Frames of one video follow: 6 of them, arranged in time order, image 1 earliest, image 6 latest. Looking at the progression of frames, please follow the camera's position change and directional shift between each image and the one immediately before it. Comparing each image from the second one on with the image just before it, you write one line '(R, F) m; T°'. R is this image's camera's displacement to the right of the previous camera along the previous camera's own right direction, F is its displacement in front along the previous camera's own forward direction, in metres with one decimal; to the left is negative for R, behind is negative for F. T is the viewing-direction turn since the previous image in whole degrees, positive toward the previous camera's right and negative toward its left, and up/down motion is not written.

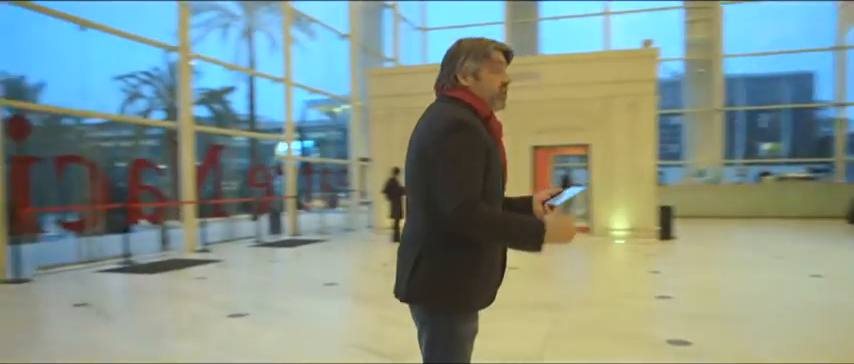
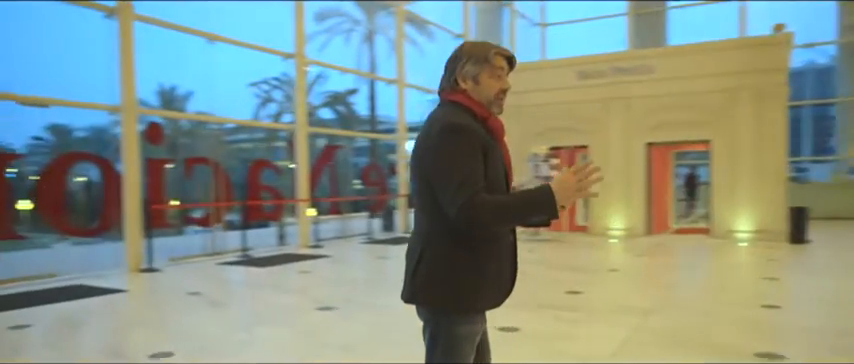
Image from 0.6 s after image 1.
(+0.3, 0.0) m; -11°
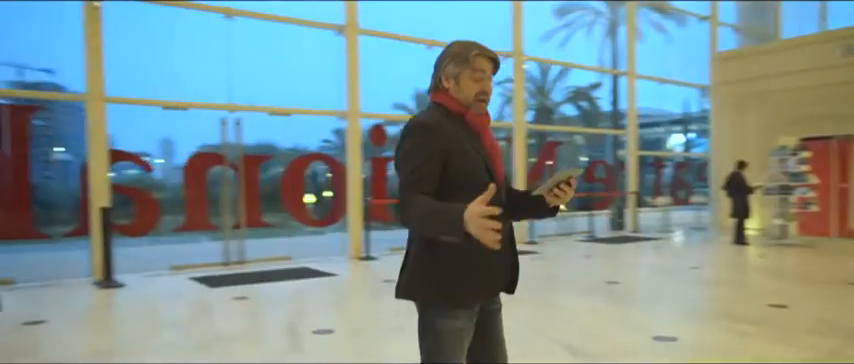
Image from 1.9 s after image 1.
(+0.7, +0.1) m; -23°
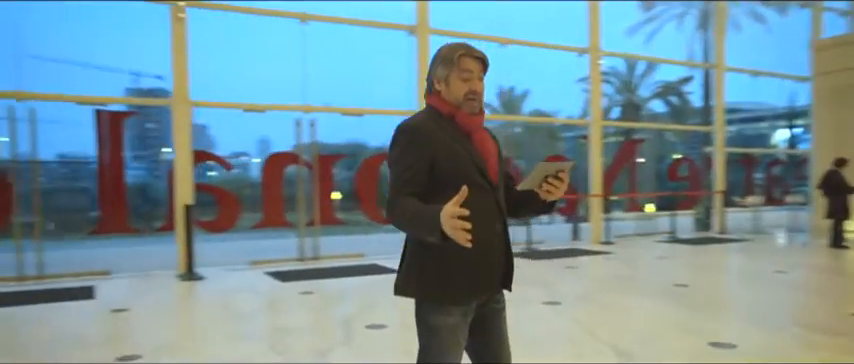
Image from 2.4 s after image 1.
(+0.2, 0.0) m; -8°
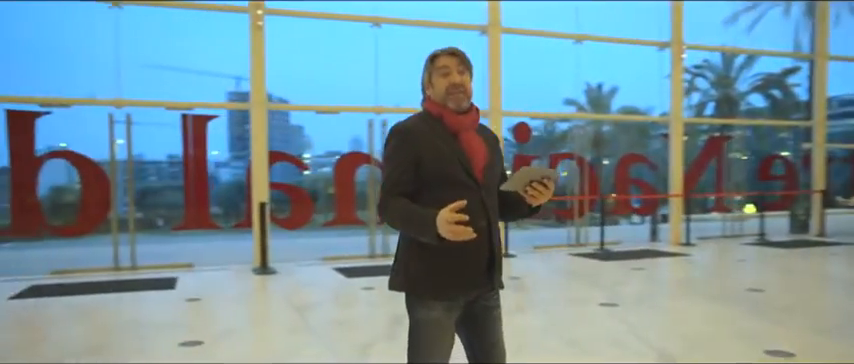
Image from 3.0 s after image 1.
(+0.3, 0.0) m; -8°
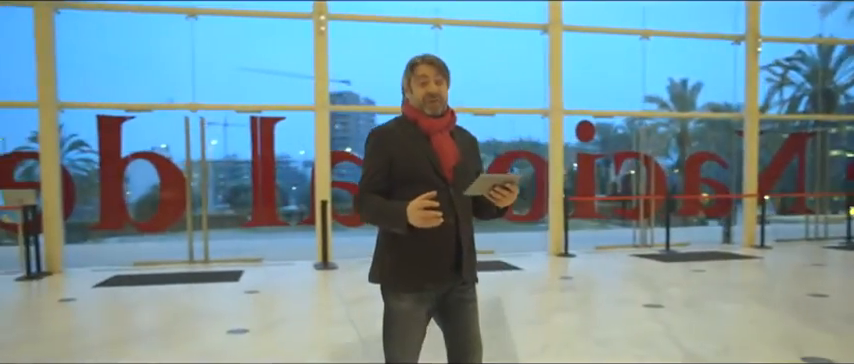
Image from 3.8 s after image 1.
(+0.3, -0.1) m; -8°
